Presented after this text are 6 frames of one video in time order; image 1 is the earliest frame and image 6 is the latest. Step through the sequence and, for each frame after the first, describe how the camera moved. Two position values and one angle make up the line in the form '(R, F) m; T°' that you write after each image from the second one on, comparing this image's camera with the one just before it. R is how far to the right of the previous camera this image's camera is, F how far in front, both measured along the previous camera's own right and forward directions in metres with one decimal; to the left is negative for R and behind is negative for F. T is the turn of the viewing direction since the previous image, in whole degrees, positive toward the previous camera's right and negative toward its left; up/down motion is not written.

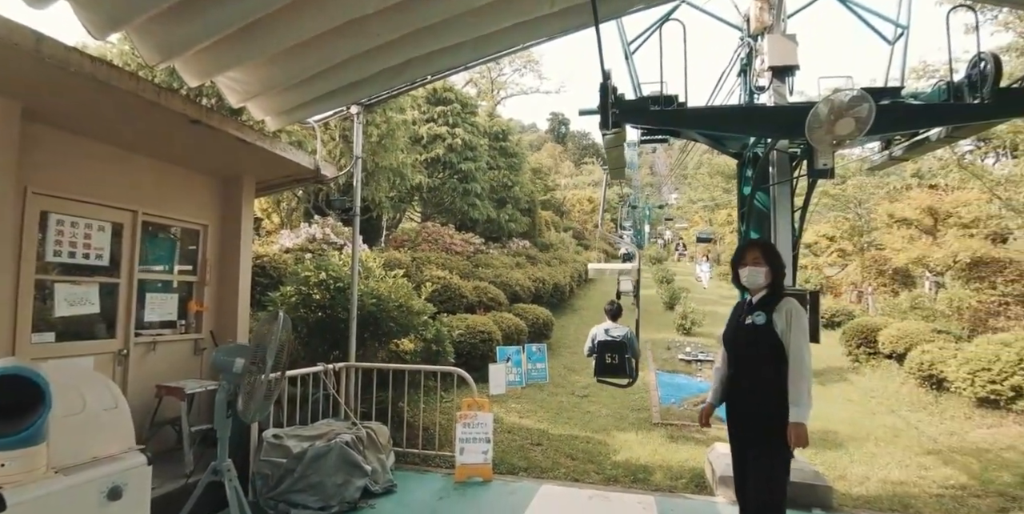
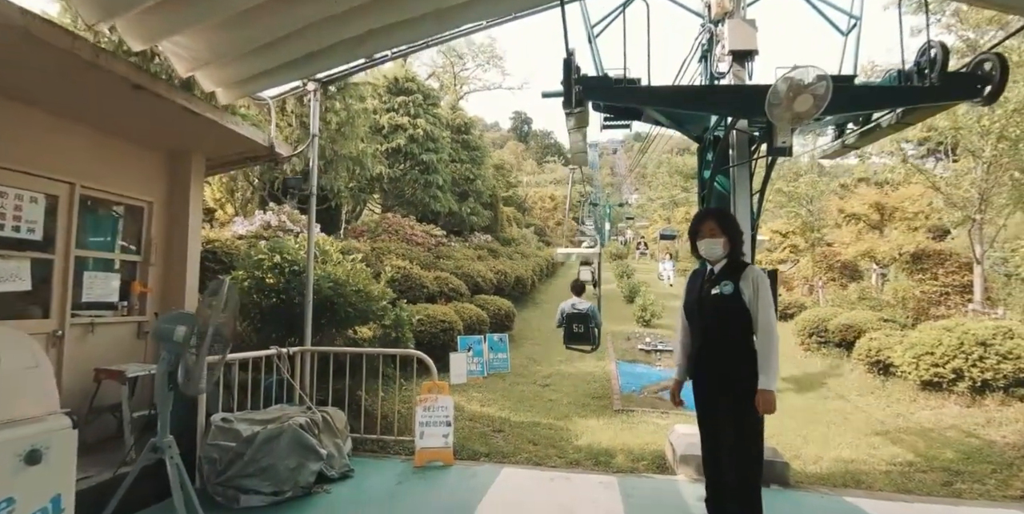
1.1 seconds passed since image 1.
(0.0, +0.1) m; +4°
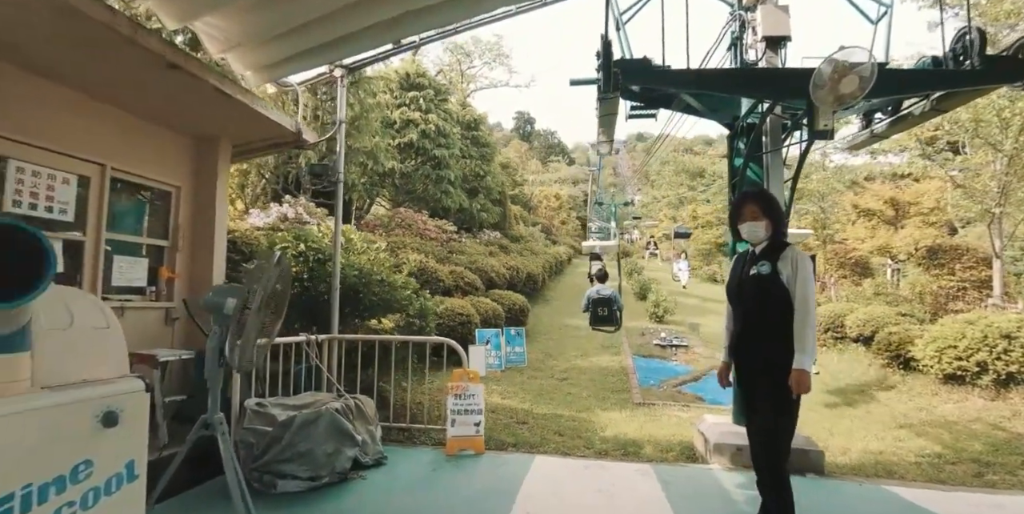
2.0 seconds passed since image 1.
(-0.2, 0.0) m; 0°
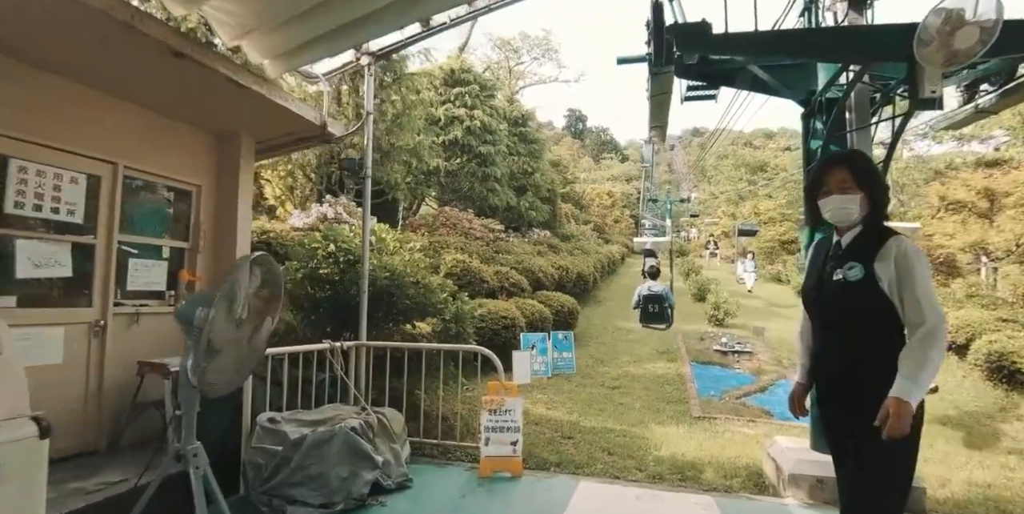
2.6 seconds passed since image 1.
(+0.1, +0.4) m; -5°
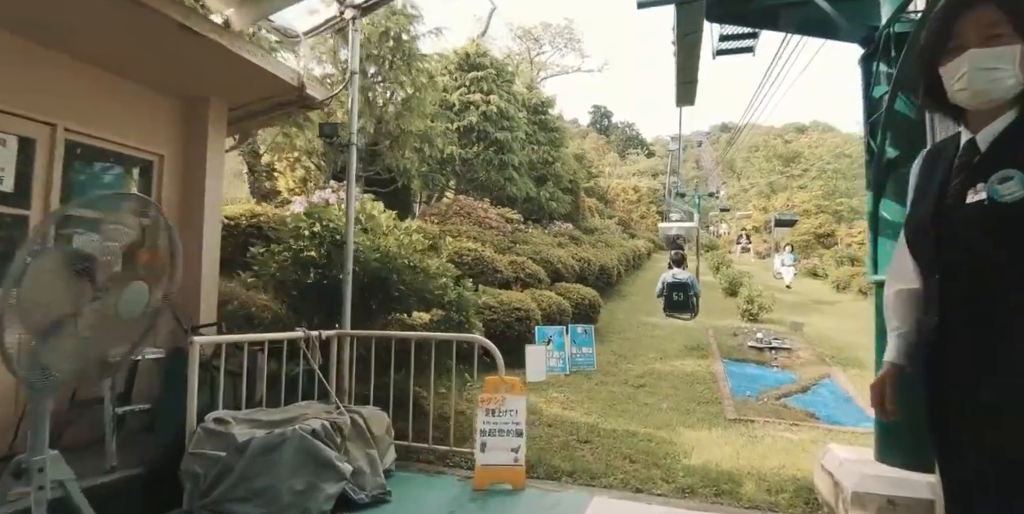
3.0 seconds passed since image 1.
(+0.1, +0.5) m; -3°
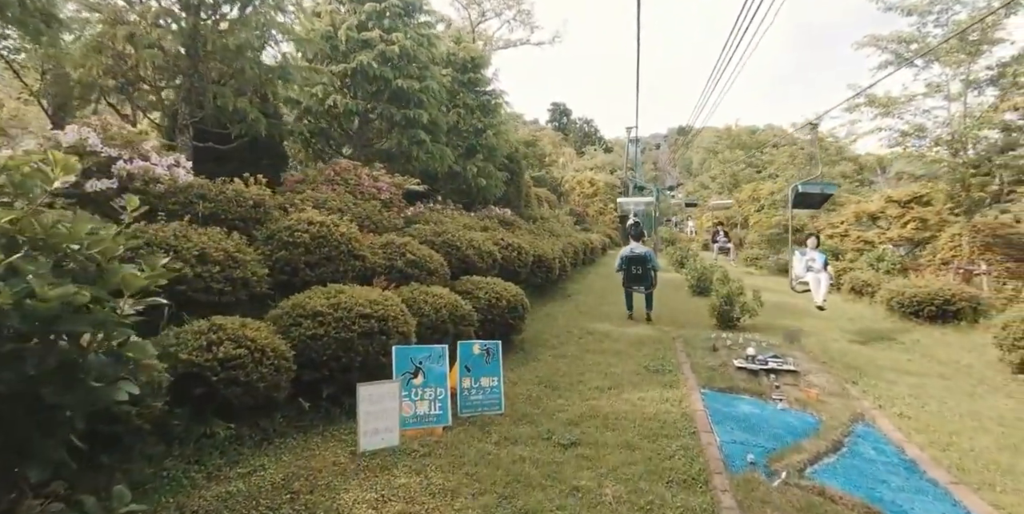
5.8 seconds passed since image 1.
(+0.7, +2.4) m; +4°
